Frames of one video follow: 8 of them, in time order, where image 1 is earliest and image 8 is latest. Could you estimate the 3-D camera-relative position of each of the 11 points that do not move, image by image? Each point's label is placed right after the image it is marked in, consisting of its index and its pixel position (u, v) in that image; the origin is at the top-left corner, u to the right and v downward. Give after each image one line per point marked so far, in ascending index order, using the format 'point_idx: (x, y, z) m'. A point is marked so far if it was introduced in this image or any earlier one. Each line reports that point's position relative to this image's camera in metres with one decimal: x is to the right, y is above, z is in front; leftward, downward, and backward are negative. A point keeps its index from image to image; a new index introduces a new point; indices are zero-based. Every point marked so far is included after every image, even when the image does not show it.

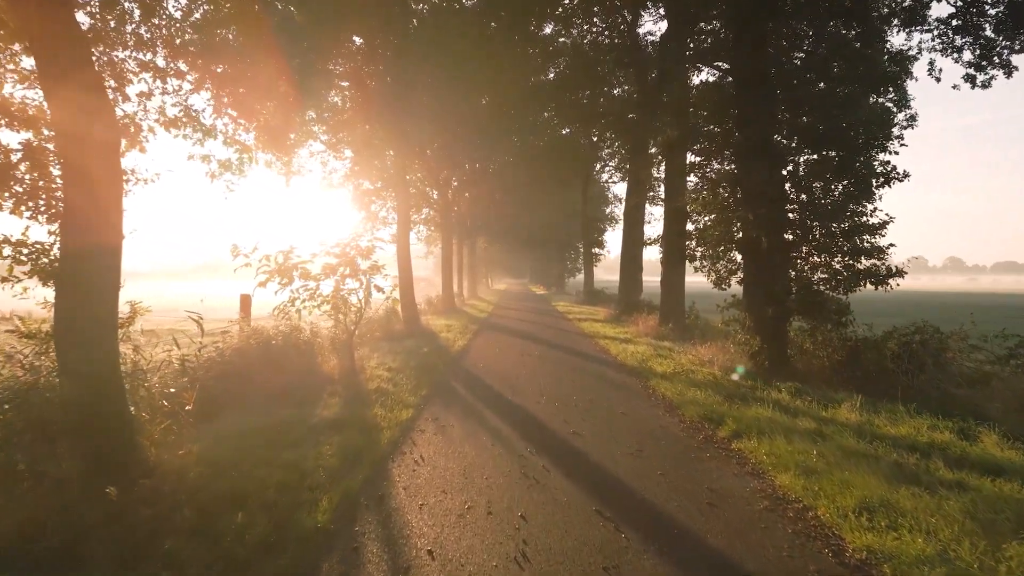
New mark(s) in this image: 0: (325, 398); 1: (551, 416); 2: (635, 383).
0: (-1.6, -1.0, +8.3) m
1: (+0.3, -1.0, +7.3) m
2: (+1.2, -1.0, +9.5) m
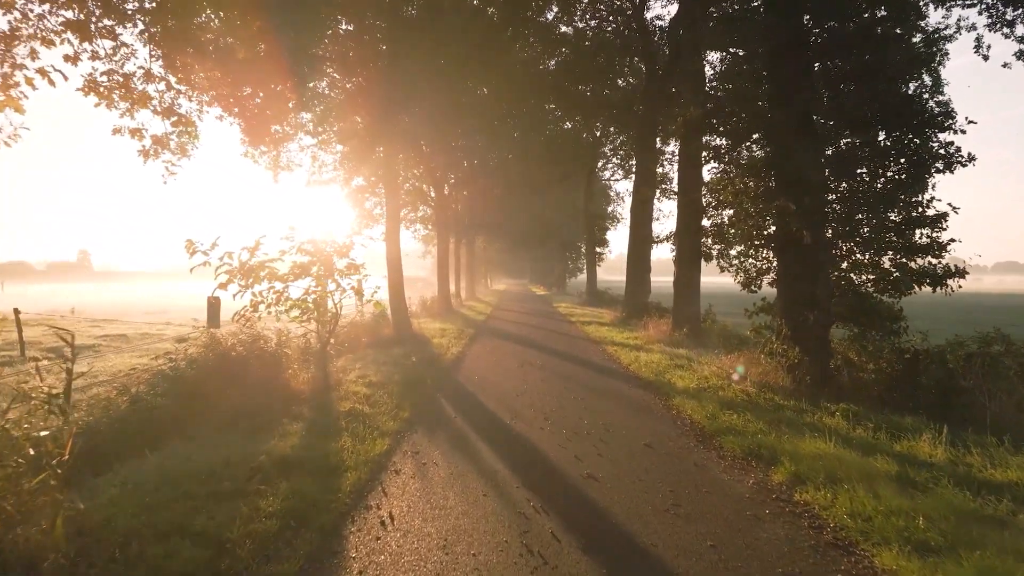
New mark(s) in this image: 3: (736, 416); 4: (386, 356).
0: (-1.7, -1.0, +6.9) m
1: (+0.3, -1.0, +5.9) m
2: (+1.2, -1.0, +8.1) m
3: (+1.7, -0.9, +6.8) m
4: (-1.6, -0.9, +12.2) m
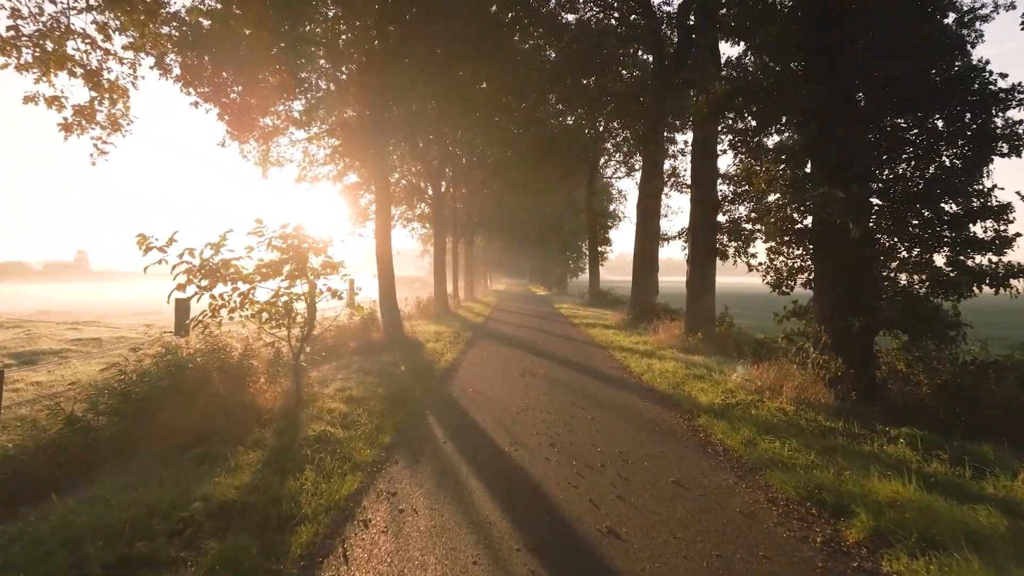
0: (-1.7, -1.0, +5.8) m
1: (+0.3, -1.0, +4.8) m
2: (+1.2, -1.0, +7.0) m
3: (+1.7, -1.0, +5.7) m
4: (-1.7, -0.9, +11.1) m
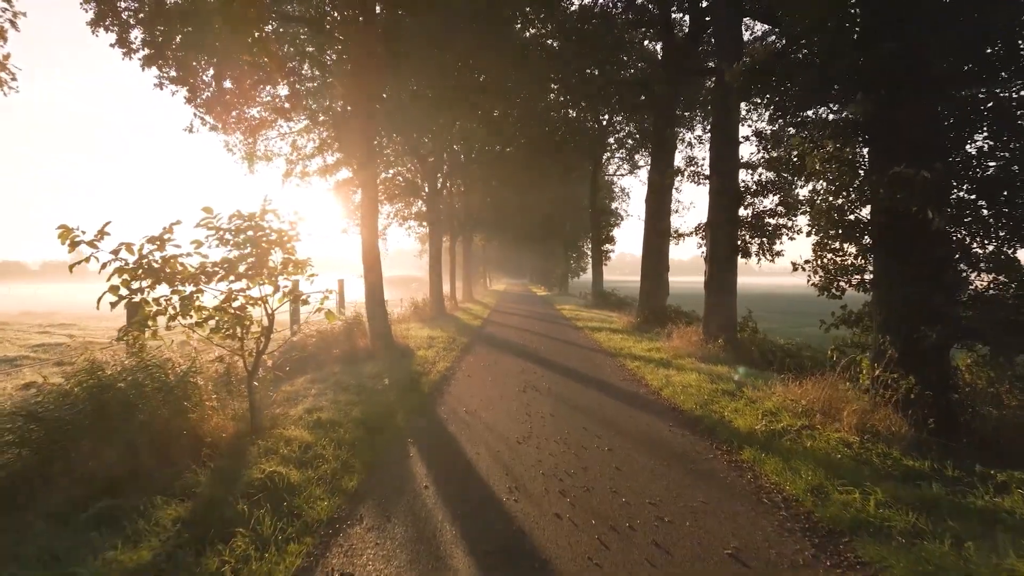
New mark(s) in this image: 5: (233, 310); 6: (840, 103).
0: (-1.7, -1.0, +4.5) m
1: (+0.3, -1.1, +3.5) m
2: (+1.2, -1.0, +5.7) m
3: (+1.7, -1.0, +4.4) m
4: (-1.7, -0.9, +9.8) m
5: (-1.9, -0.1, +6.3) m
6: (+2.6, +1.4, +7.2) m
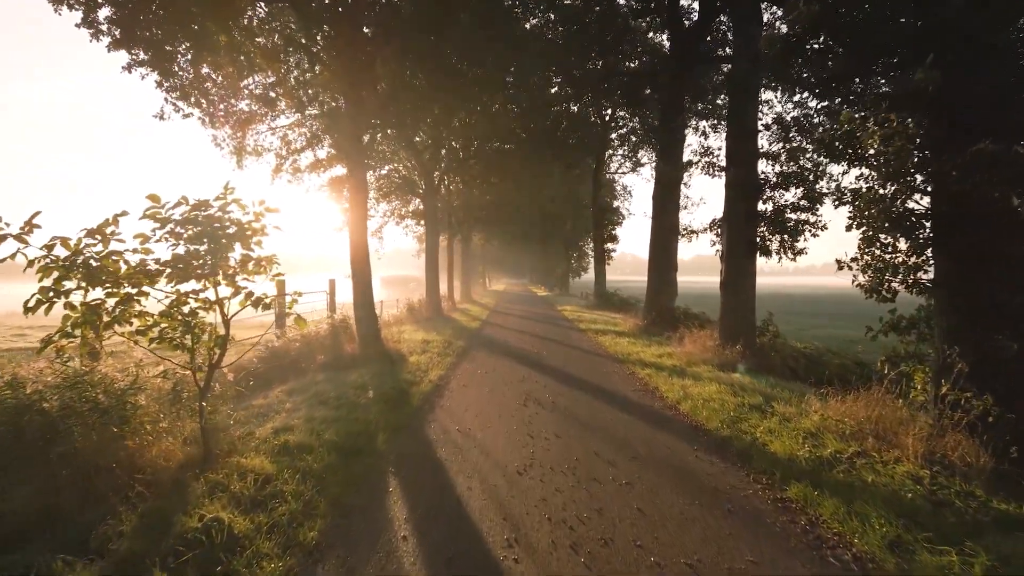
0: (-1.7, -1.0, +3.5) m
1: (+0.3, -1.1, +2.5) m
2: (+1.2, -1.0, +4.7) m
3: (+1.6, -1.0, +3.5) m
4: (-1.7, -0.9, +8.8) m
5: (-1.9, -0.2, +5.3) m
6: (+2.6, +1.4, +6.3) m
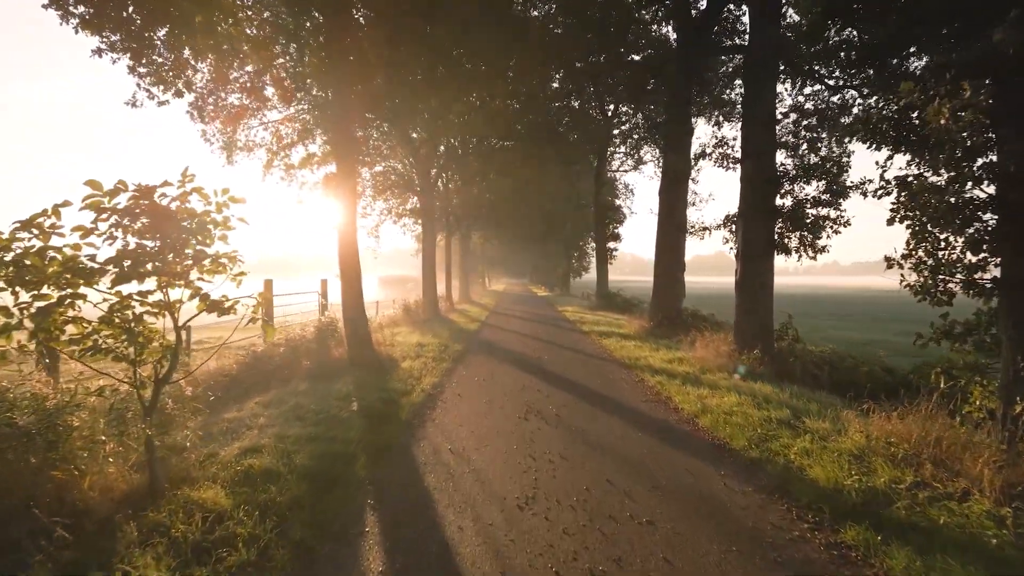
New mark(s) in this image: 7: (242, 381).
0: (-1.7, -1.0, +2.7) m
1: (+0.3, -1.1, +1.8) m
2: (+1.2, -1.0, +3.9) m
3: (+1.6, -1.0, +2.7) m
4: (-1.7, -0.9, +8.0) m
5: (-1.9, -0.2, +4.5) m
6: (+2.6, +1.4, +5.5) m
7: (-2.8, -1.0, +9.7) m
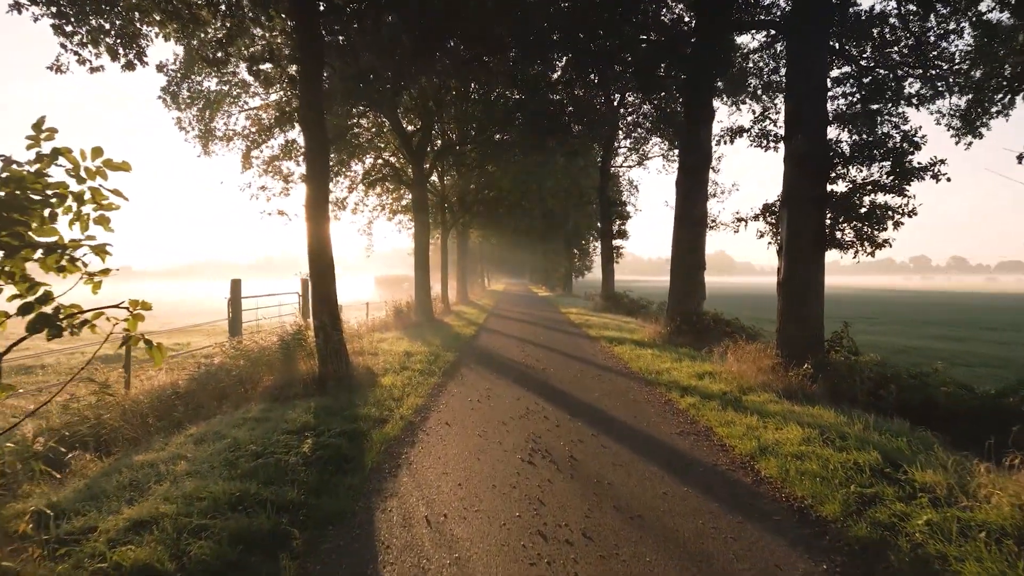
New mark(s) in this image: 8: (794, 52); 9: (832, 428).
0: (-1.7, -1.1, +1.0) m
1: (+0.3, -1.1, +0.1) m
2: (+1.2, -1.1, +2.3) m
3: (+1.7, -1.0, +1.0) m
4: (-1.7, -1.0, +6.3) m
5: (-1.9, -0.2, +2.8) m
6: (+2.6, +1.4, +3.8) m
7: (-2.8, -1.0, +8.0) m
8: (+2.8, +2.3, +9.0) m
9: (+2.1, -0.9, +6.1) m
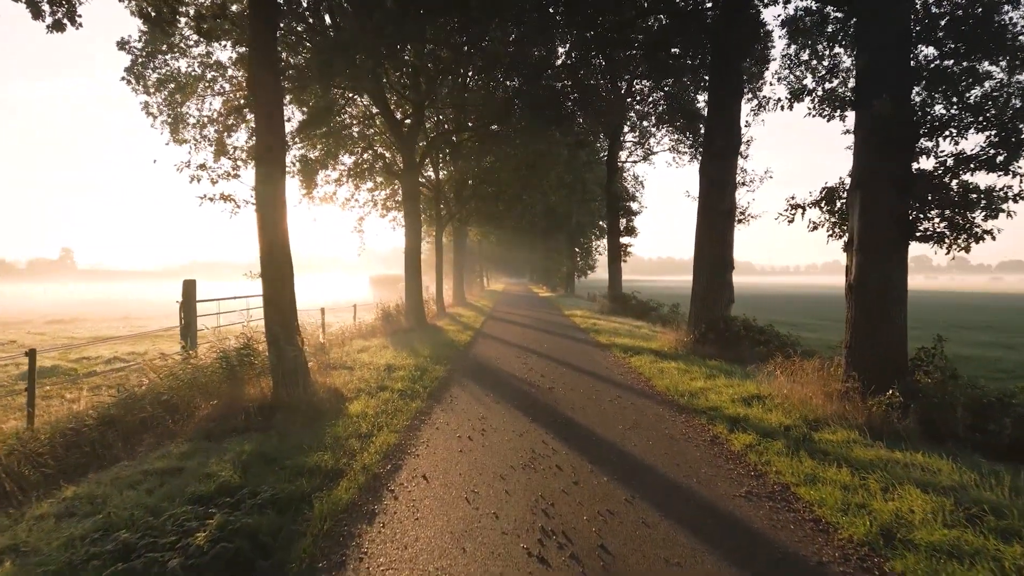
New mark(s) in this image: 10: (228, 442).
0: (-1.7, -1.1, -0.8) m
1: (+0.3, -1.1, -1.8) m
2: (+1.2, -1.1, +0.4) m
3: (+1.7, -1.0, -0.8) m
4: (-1.7, -1.0, +4.5) m
5: (-1.9, -0.2, +1.0) m
6: (+2.6, +1.4, +1.9) m
7: (-2.8, -1.0, +6.1) m
8: (+2.8, +2.3, +7.2) m
9: (+2.2, -0.9, +4.3) m
10: (-1.8, -1.0, +5.9) m
